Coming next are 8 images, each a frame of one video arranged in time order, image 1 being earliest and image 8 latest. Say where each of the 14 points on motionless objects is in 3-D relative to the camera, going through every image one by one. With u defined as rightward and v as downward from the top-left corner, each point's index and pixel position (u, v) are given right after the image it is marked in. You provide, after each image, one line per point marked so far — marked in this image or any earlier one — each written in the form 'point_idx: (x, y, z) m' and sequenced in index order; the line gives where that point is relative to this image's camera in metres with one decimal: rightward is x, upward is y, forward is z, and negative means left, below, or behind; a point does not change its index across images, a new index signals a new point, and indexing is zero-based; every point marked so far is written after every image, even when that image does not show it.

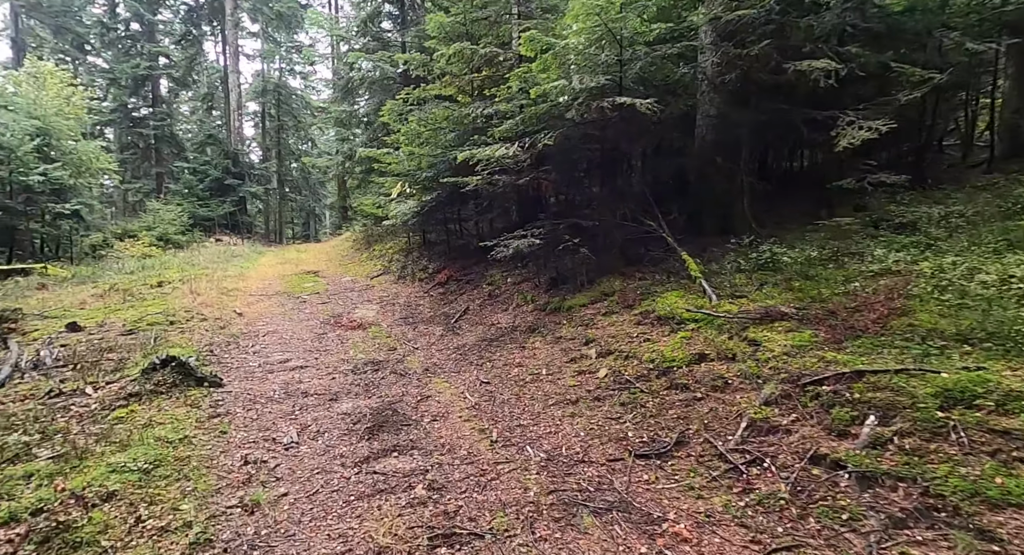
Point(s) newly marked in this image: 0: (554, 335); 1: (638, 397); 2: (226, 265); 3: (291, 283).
0: (+0.6, -0.8, +7.6) m
1: (+1.2, -1.1, +5.4) m
2: (-9.9, +0.5, +19.7) m
3: (-6.1, -0.2, +15.7) m
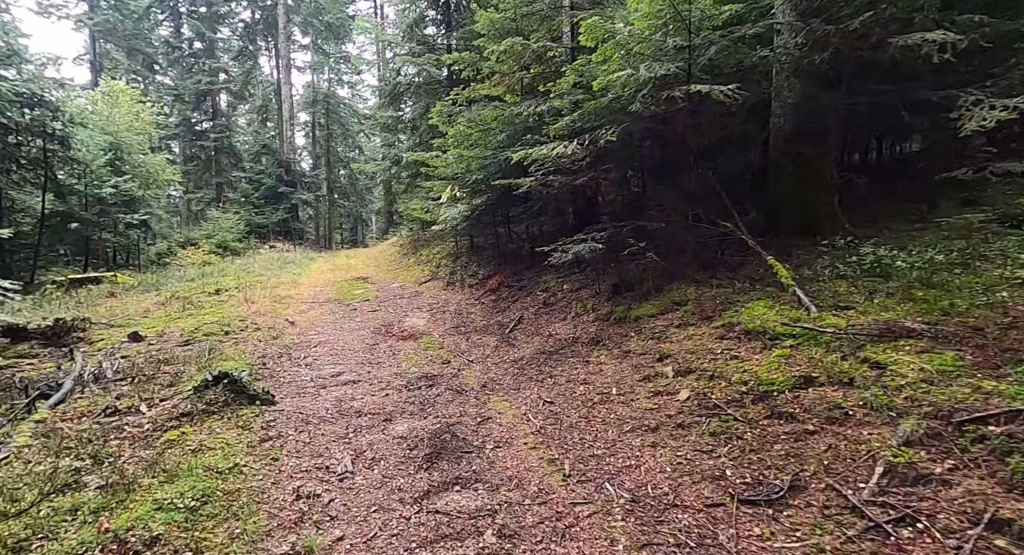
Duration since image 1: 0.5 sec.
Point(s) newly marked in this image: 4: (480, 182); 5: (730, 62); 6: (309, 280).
0: (+1.4, -0.9, +7.0) m
1: (+1.8, -1.2, +4.7) m
2: (-8.2, +0.3, +19.8) m
3: (-4.7, -0.3, +15.5) m
4: (-0.7, +2.1, +12.7) m
5: (+3.1, +3.1, +8.1) m
6: (-6.4, -0.1, +17.8) m
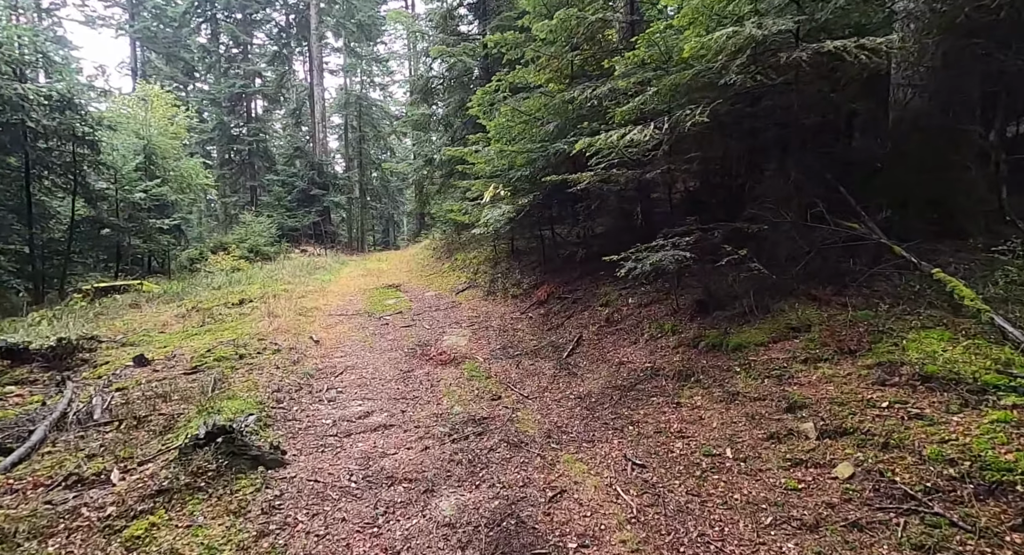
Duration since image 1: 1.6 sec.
0: (+2.0, -1.1, +5.4) m
1: (+2.4, -1.4, +3.1) m
2: (-6.8, 0.0, +18.8) m
3: (-3.5, -0.6, +14.3) m
4: (+0.3, +1.9, +11.2) m
5: (+3.8, +2.9, +6.4) m
6: (-5.1, -0.3, +16.7) m
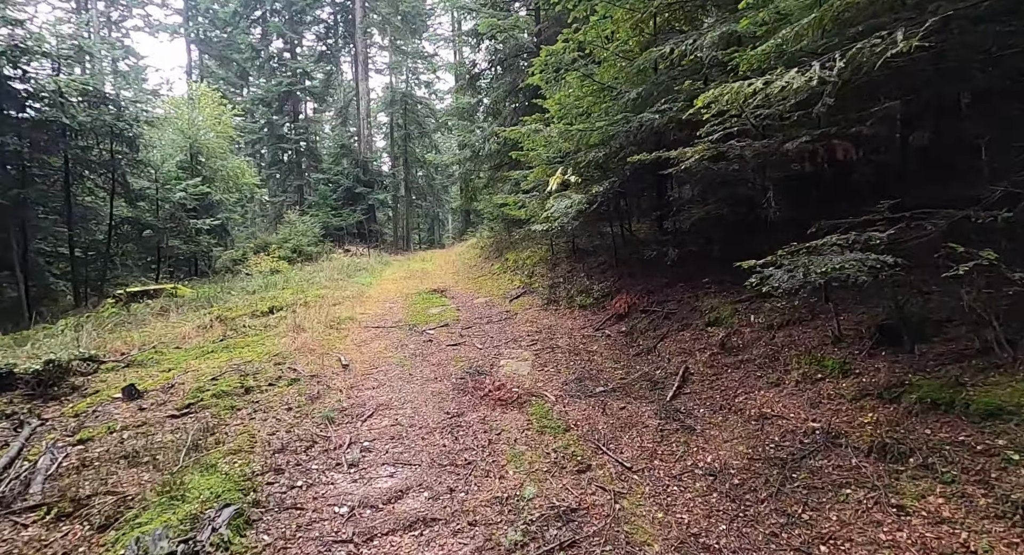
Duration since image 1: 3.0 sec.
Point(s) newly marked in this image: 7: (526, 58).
0: (+2.7, -1.2, +3.1) m
1: (+2.8, -1.6, +0.8) m
2: (-5.0, -0.1, +17.2) m
3: (-2.2, -0.7, +12.4) m
4: (+1.4, +1.8, +9.0) m
5: (+4.5, +2.8, +4.0) m
6: (-3.6, -0.4, +14.9) m
7: (+0.4, +6.4, +16.6) m
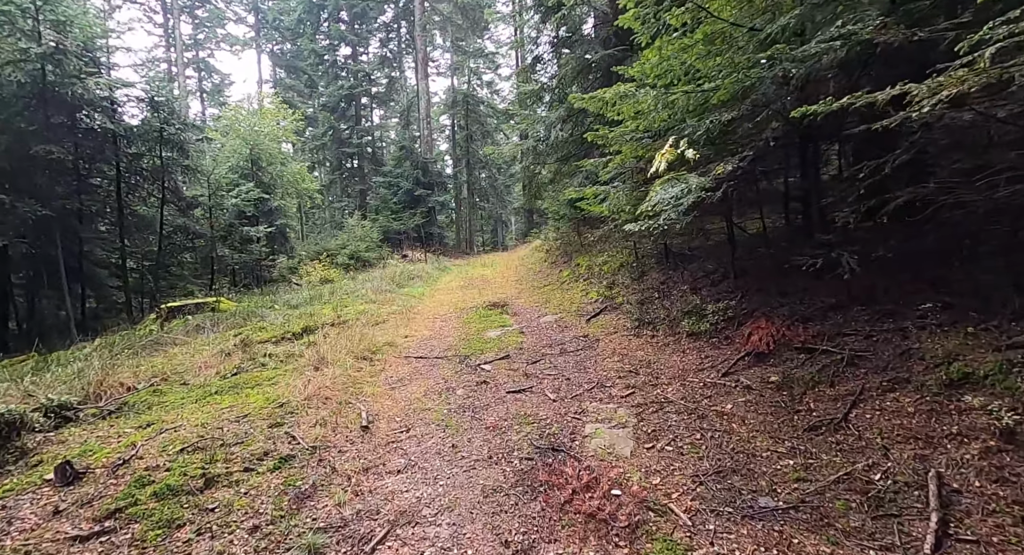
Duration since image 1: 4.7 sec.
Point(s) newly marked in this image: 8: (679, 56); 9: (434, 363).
0: (+3.0, -1.4, +0.2) m
1: (+2.9, -1.7, -2.1) m
2: (-3.1, -0.4, +15.0) m
3: (-0.8, -0.9, +10.0) m
4: (+2.3, +1.6, +6.3) m
5: (+4.9, +2.6, +0.9) m
6: (-1.9, -0.7, +12.7) m
7: (+2.2, +6.2, +13.9) m
8: (+2.0, +2.6, +6.6) m
9: (-1.1, -1.2, +8.1) m
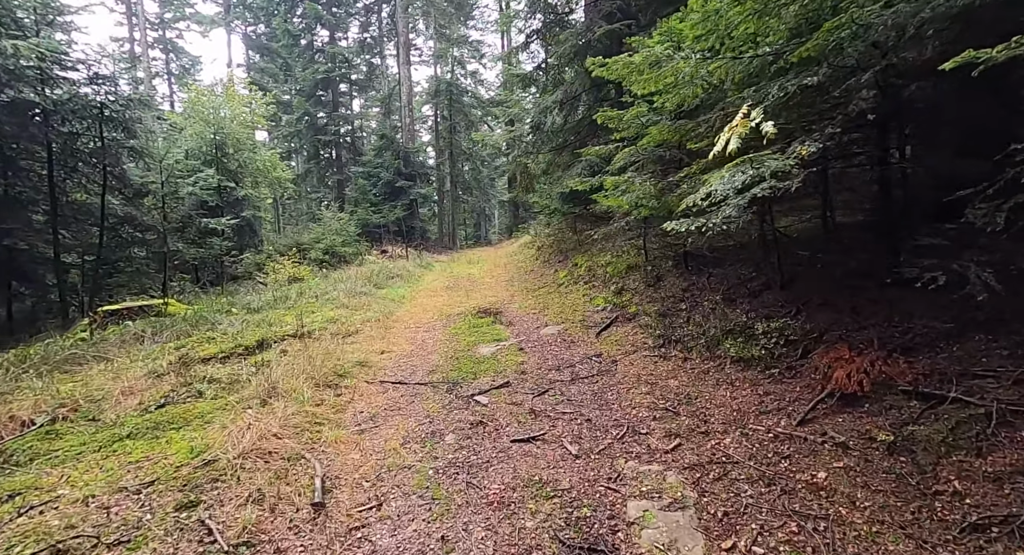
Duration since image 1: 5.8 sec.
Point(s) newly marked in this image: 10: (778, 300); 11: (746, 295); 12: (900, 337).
0: (+3.3, -1.6, -1.2) m
1: (+3.2, -2.0, -3.6) m
2: (-3.3, -0.4, +13.4) m
3: (-0.8, -1.0, +8.4) m
4: (+2.4, +1.5, +4.7) m
5: (+5.2, +2.4, -0.6) m
6: (-2.0, -0.7, +11.0) m
7: (+2.0, +6.1, +12.3) m
8: (+2.0, +2.5, +5.0) m
9: (-1.1, -1.3, +6.5) m
10: (+3.3, -0.3, +7.2) m
11: (+3.1, -0.2, +7.7) m
12: (+3.2, -0.4, +4.4) m
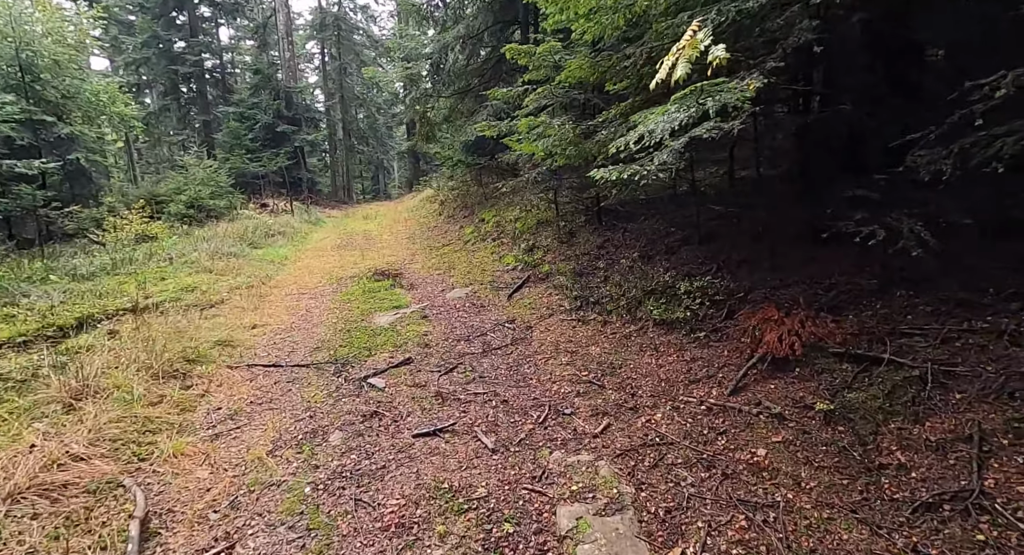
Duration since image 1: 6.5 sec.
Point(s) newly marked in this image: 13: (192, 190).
0: (+3.6, -1.7, -1.5) m
1: (+3.9, -2.3, -3.7) m
2: (-5.4, +0.5, +11.7) m
3: (-2.1, -0.5, +7.3) m
4: (+1.7, +1.8, +4.0) m
5: (+5.3, +2.4, -0.8) m
6: (-3.7, 0.0, +9.6) m
7: (0.0, +7.0, +11.0) m
8: (+1.3, +2.8, +4.1) m
9: (-2.1, -0.9, +5.4) m
10: (+2.2, +0.2, +6.7) m
11: (+1.9, +0.3, +7.1) m
12: (+2.5, -0.1, +4.0) m
13: (-11.0, +2.9, +19.5) m
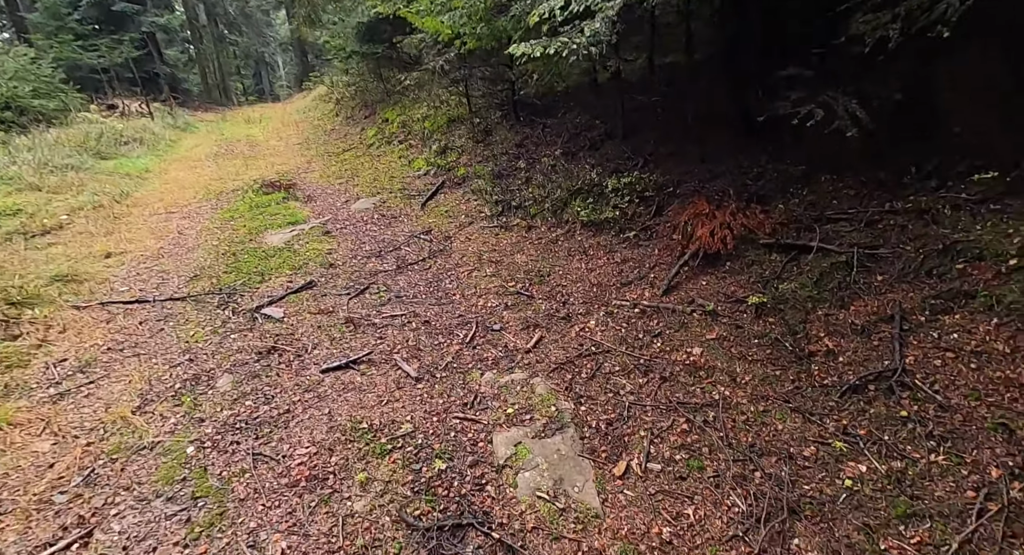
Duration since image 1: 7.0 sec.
0: (+3.9, -1.7, -1.2) m
1: (+4.6, -2.6, -3.3) m
2: (-7.0, +1.8, +10.0) m
3: (-3.1, +0.5, +6.4) m
4: (+1.1, +2.4, +3.3) m
5: (+5.3, +2.6, -1.0) m
6: (-5.0, +1.2, +8.3) m
7: (-1.9, +8.5, +9.1) m
8: (+0.6, +3.4, +3.2) m
9: (-2.7, -0.3, +4.6) m
10: (+1.2, +1.4, +6.3) m
11: (+0.9, +1.5, +6.7) m
12: (+2.0, +0.6, +3.7) m
13: (-13.8, +5.0, +16.5) m
